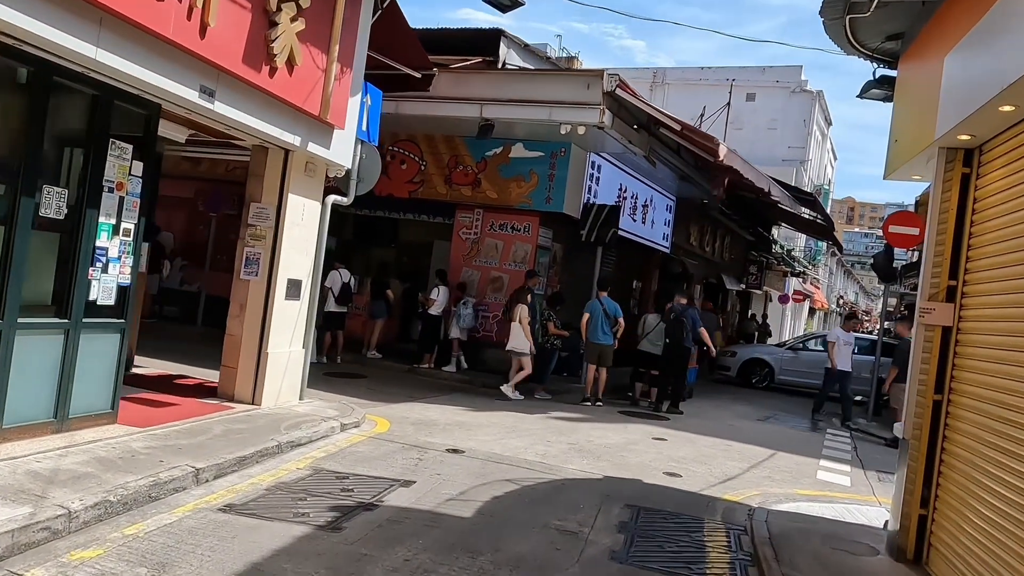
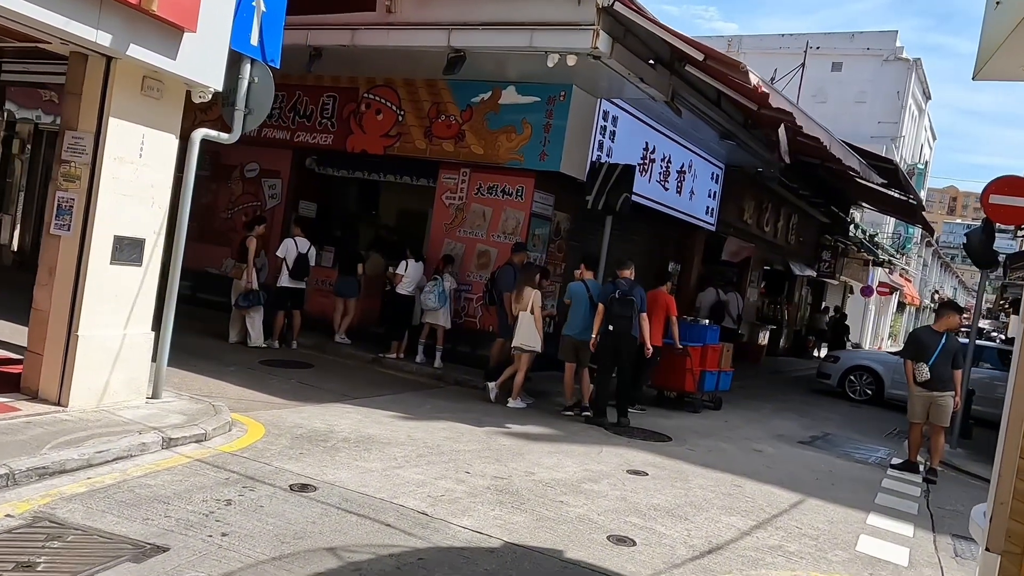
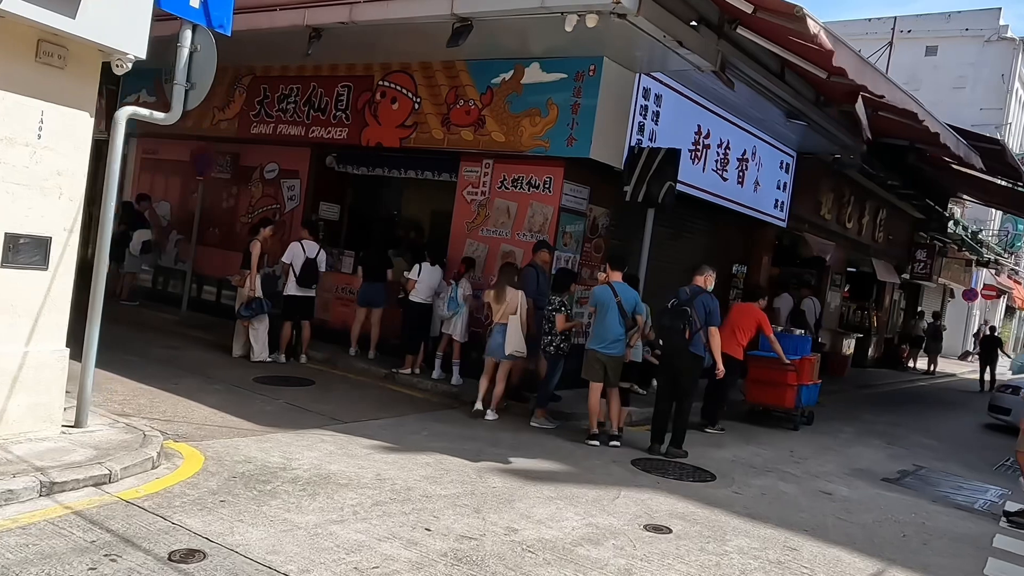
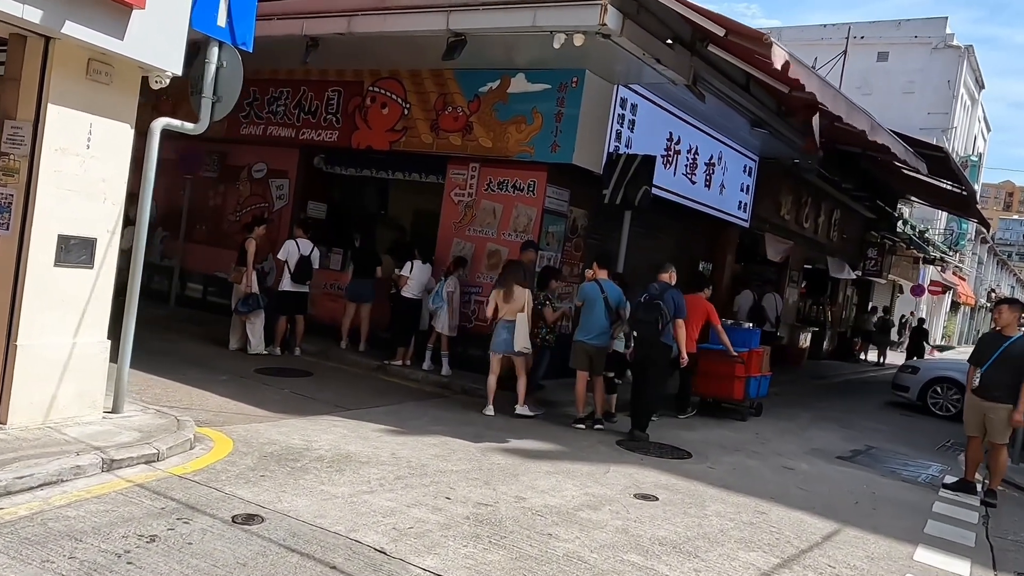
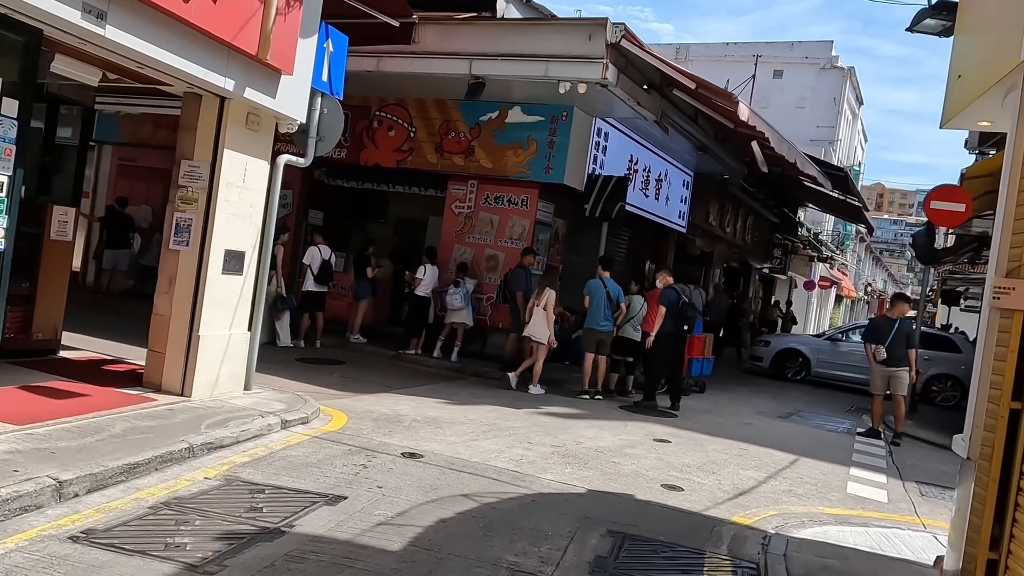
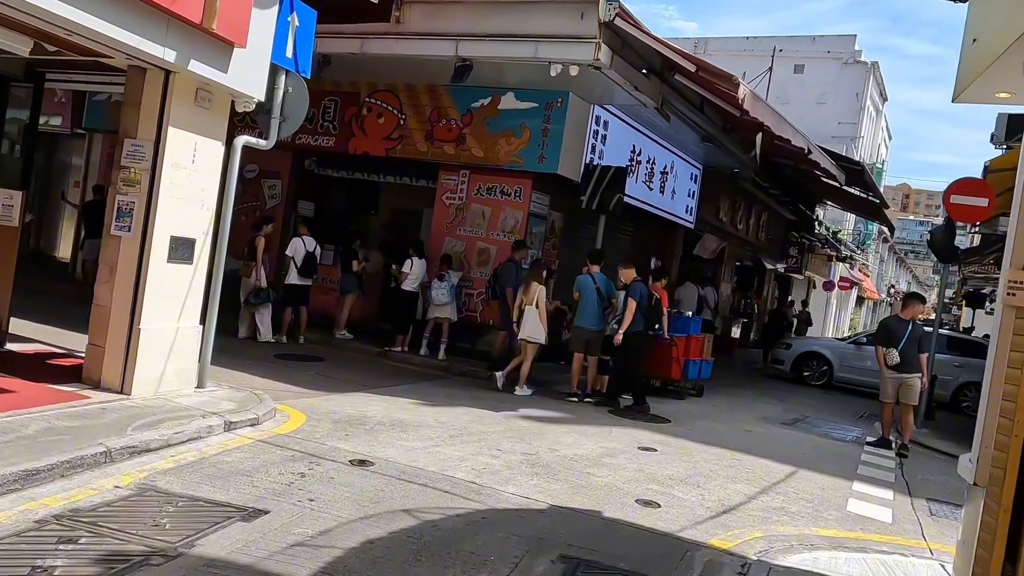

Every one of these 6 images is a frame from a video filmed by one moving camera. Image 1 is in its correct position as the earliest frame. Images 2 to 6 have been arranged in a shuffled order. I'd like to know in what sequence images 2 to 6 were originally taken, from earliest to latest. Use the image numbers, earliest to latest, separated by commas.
5, 6, 2, 4, 3
